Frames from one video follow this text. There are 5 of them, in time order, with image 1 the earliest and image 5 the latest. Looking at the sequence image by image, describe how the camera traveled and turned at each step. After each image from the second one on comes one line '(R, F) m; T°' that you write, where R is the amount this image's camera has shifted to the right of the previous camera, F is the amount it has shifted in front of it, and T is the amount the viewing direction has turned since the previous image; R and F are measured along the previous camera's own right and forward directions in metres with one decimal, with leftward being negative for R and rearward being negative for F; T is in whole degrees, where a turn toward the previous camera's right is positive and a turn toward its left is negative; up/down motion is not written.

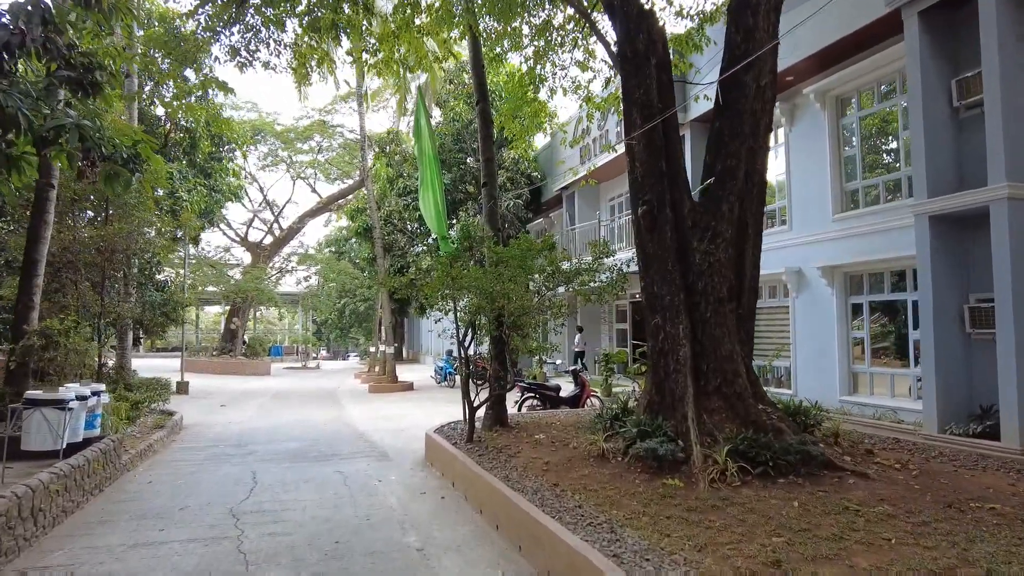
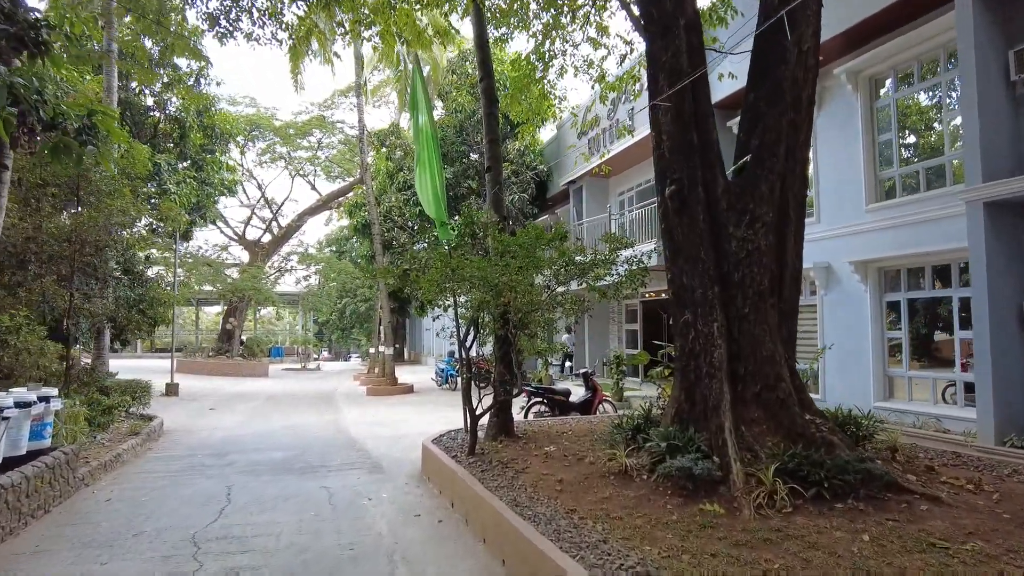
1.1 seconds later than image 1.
(0.0, +0.8) m; 0°
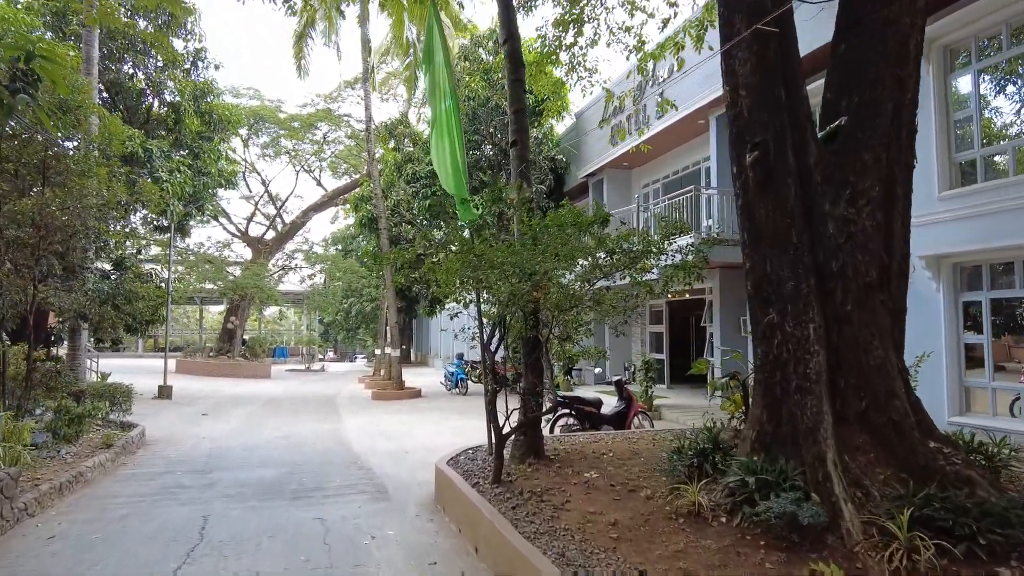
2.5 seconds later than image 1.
(-0.2, +1.1) m; -1°
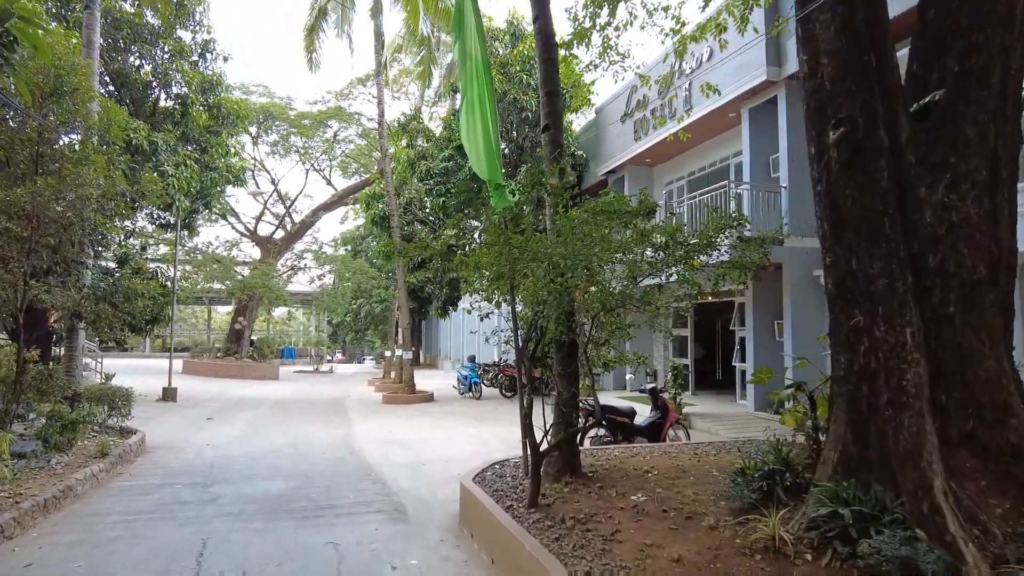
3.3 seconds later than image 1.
(-0.2, +0.6) m; -1°
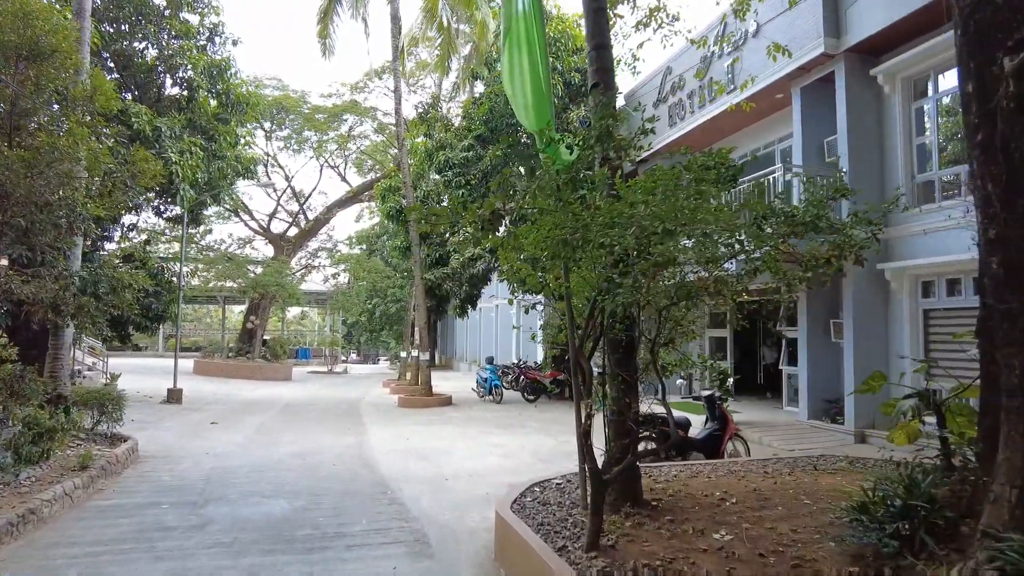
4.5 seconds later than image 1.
(-0.2, +0.9) m; -1°
